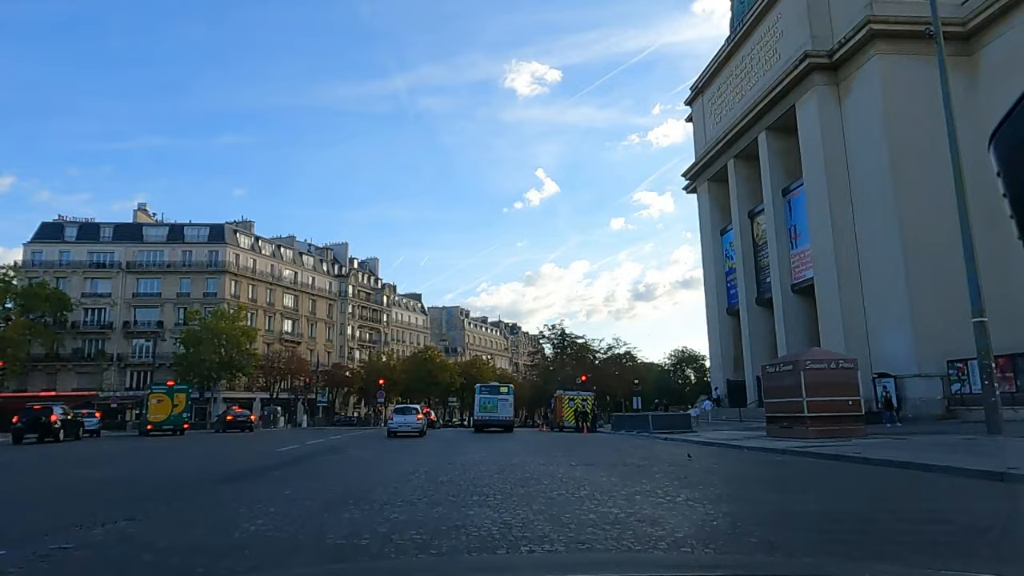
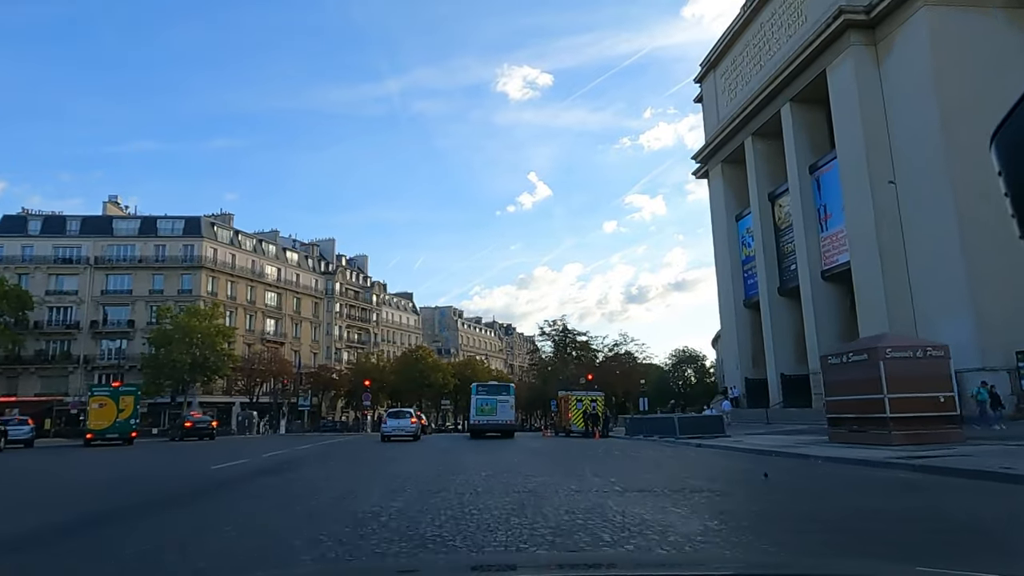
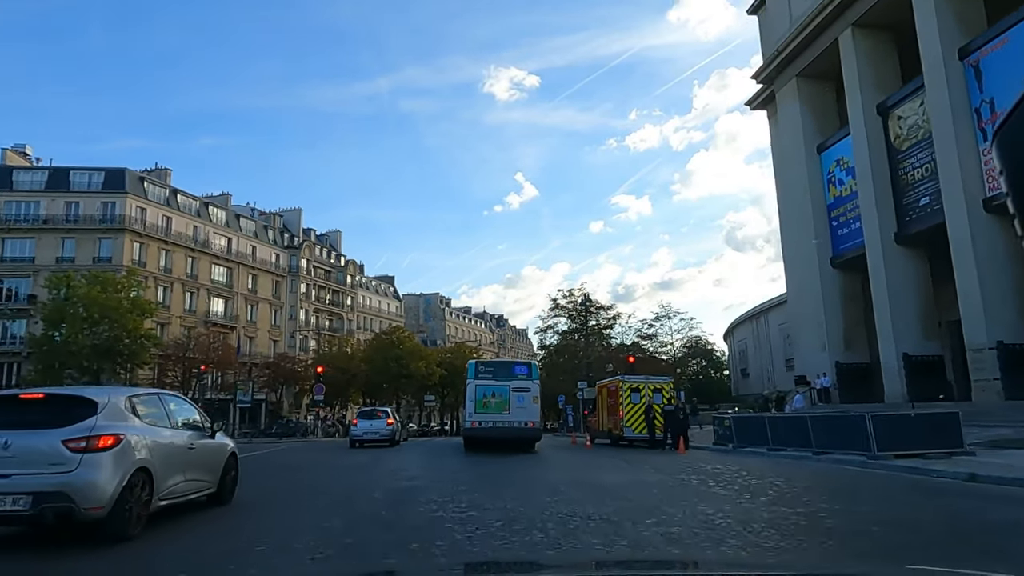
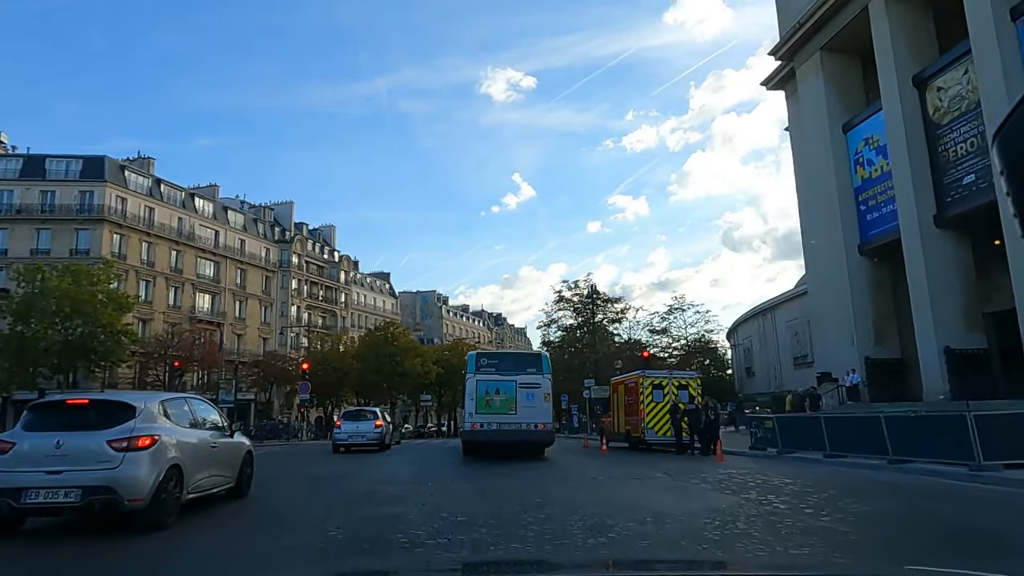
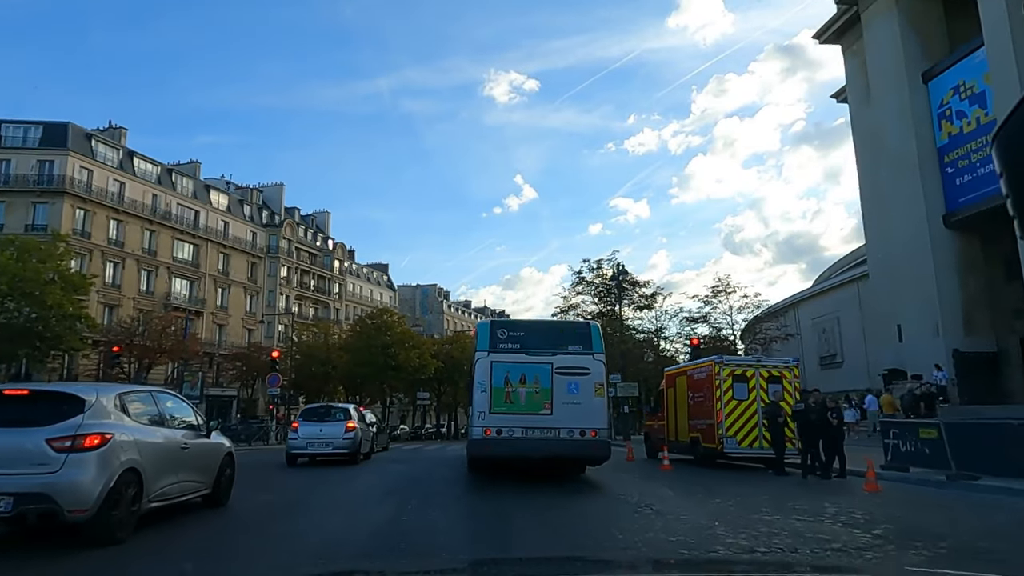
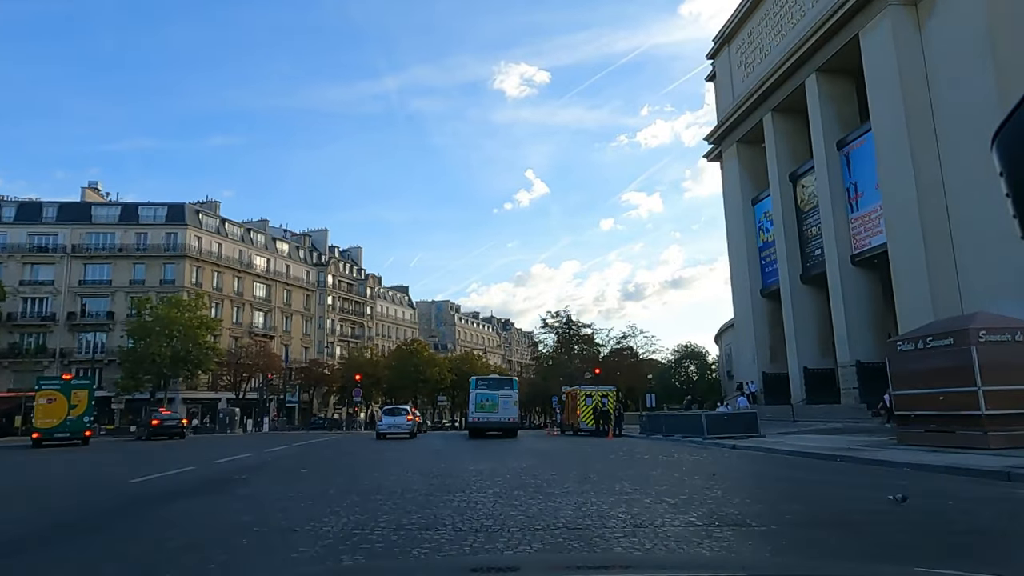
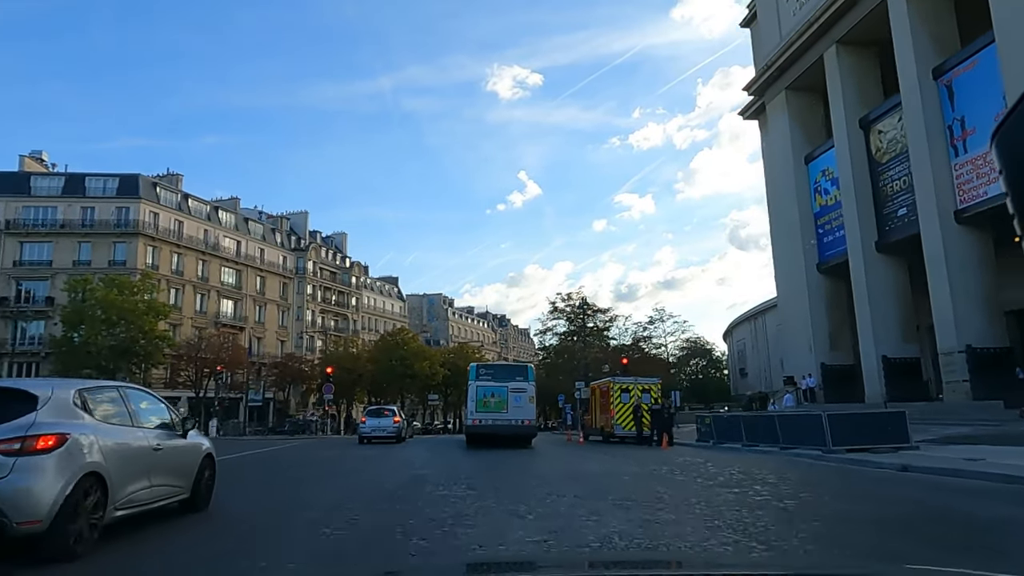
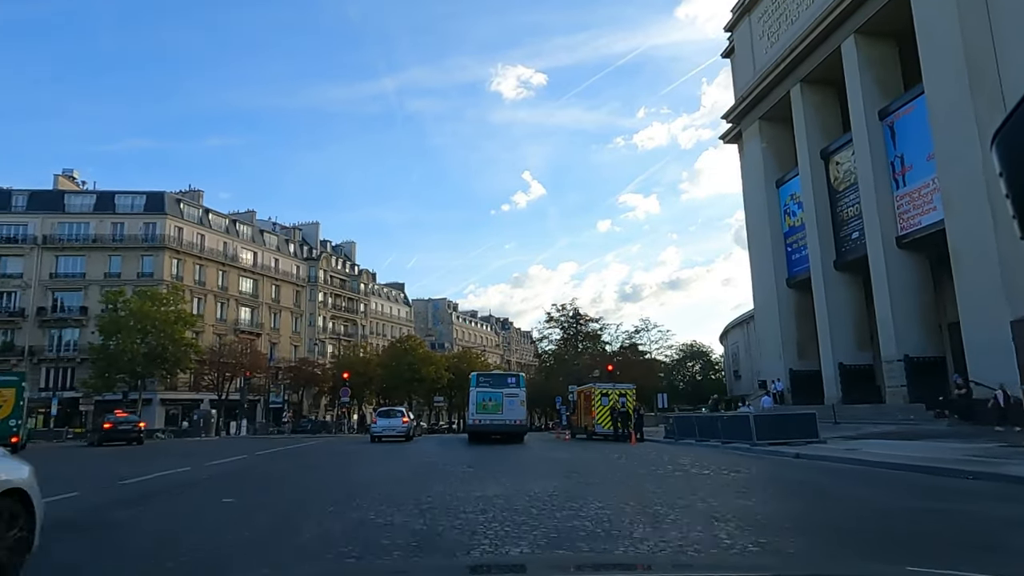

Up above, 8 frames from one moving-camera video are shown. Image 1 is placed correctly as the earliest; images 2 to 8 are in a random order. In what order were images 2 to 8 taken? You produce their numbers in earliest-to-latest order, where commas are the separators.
2, 6, 8, 7, 3, 4, 5
